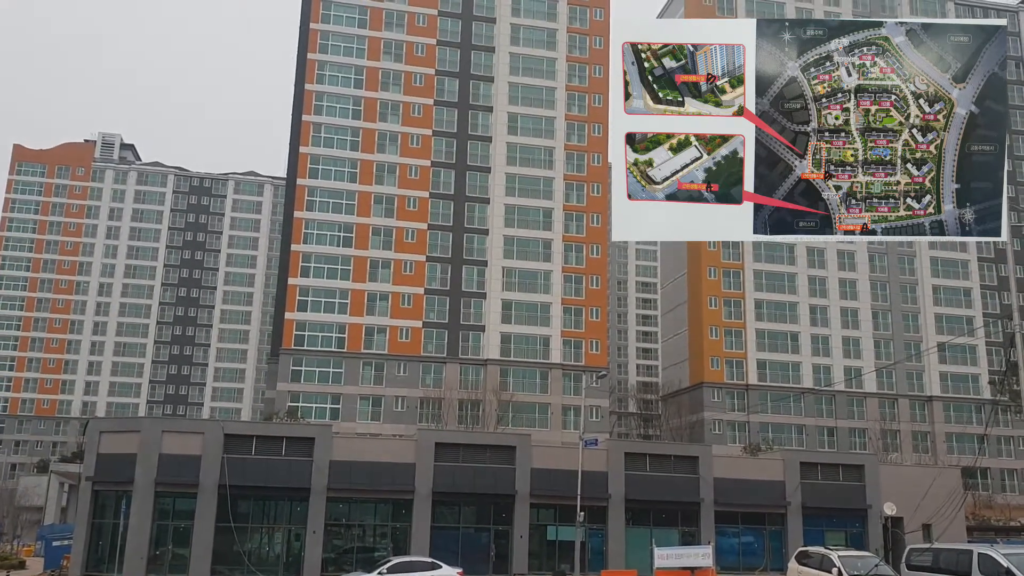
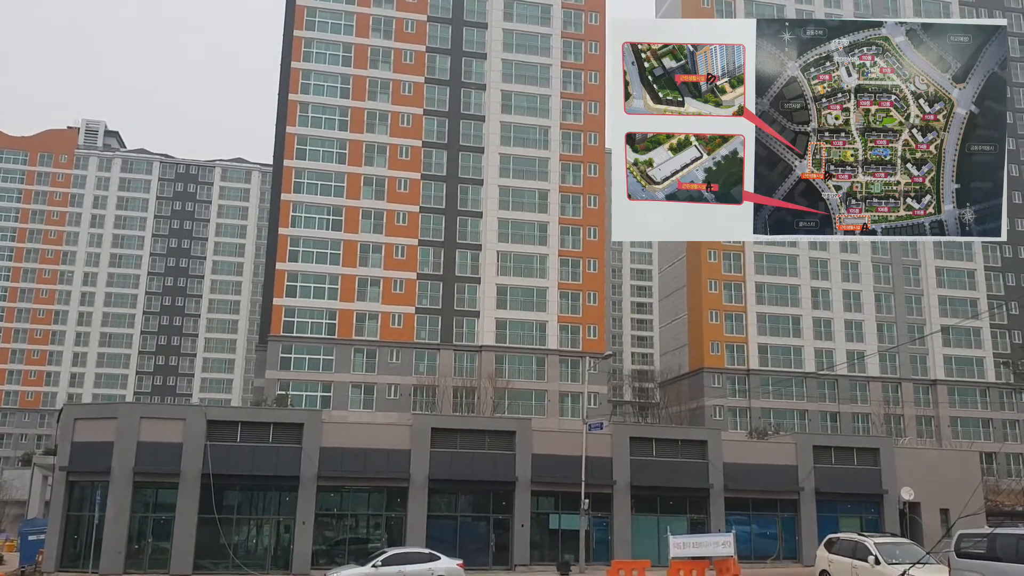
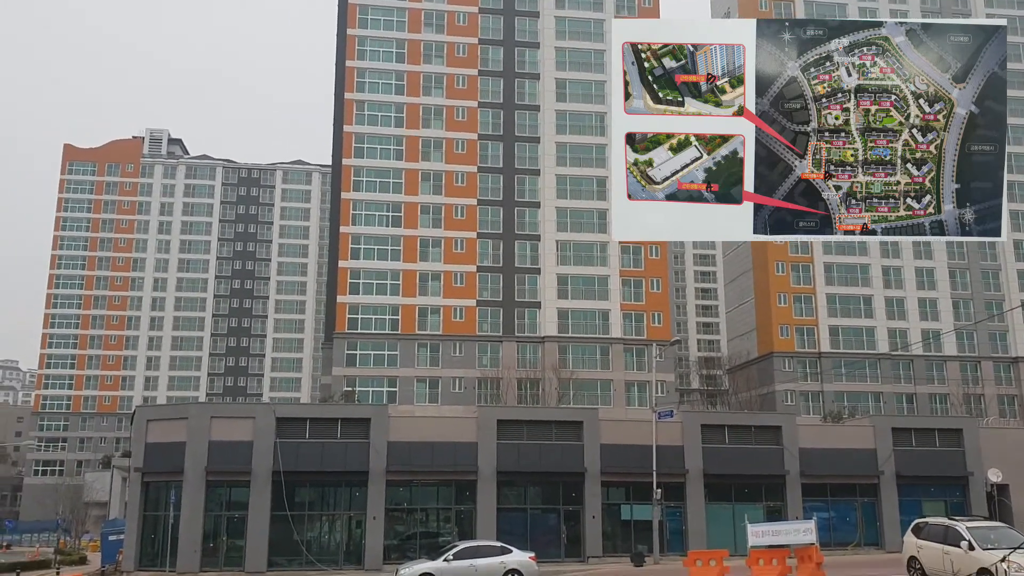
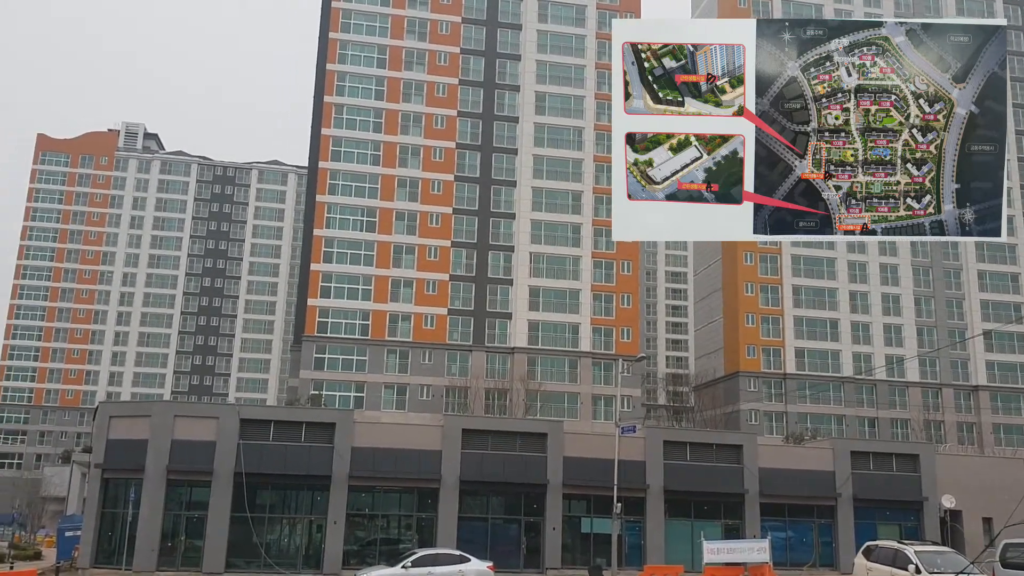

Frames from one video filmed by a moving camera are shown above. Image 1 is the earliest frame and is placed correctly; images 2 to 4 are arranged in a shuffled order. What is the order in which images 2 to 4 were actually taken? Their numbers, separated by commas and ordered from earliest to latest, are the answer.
2, 4, 3
